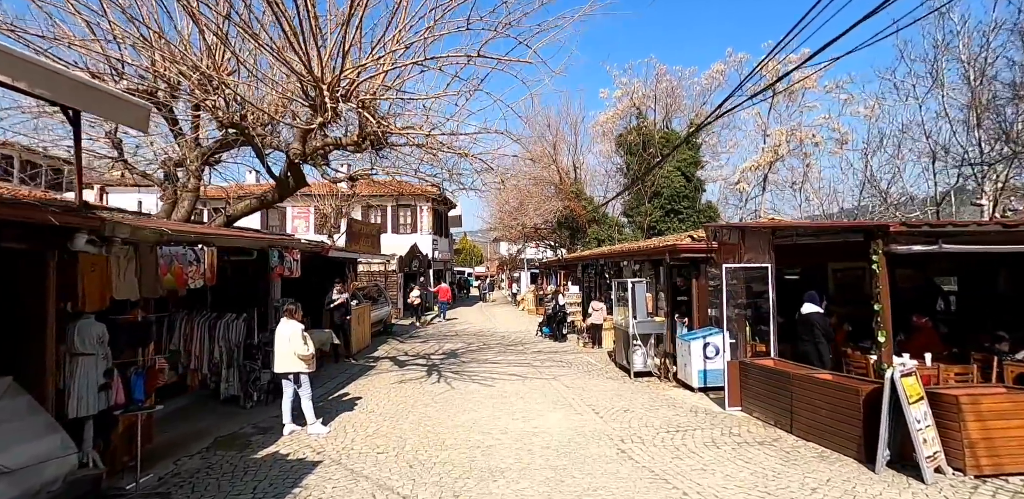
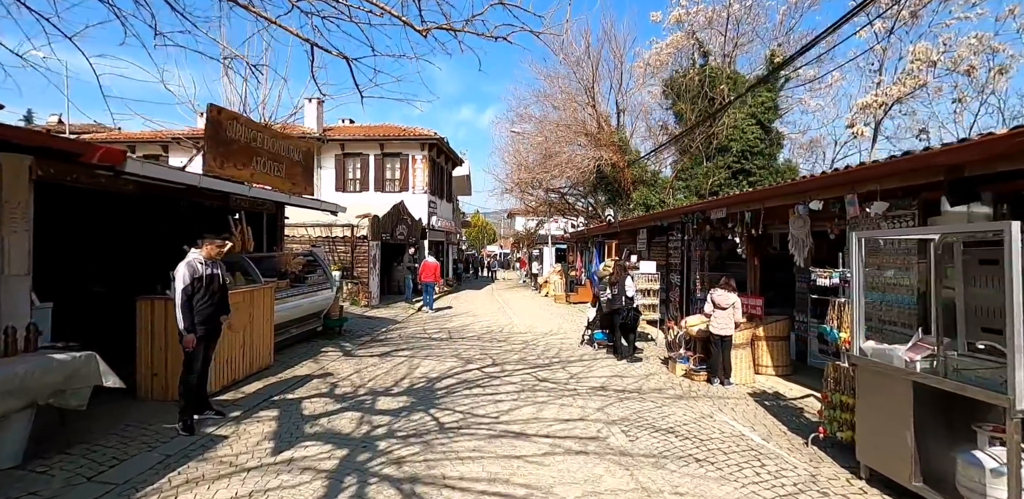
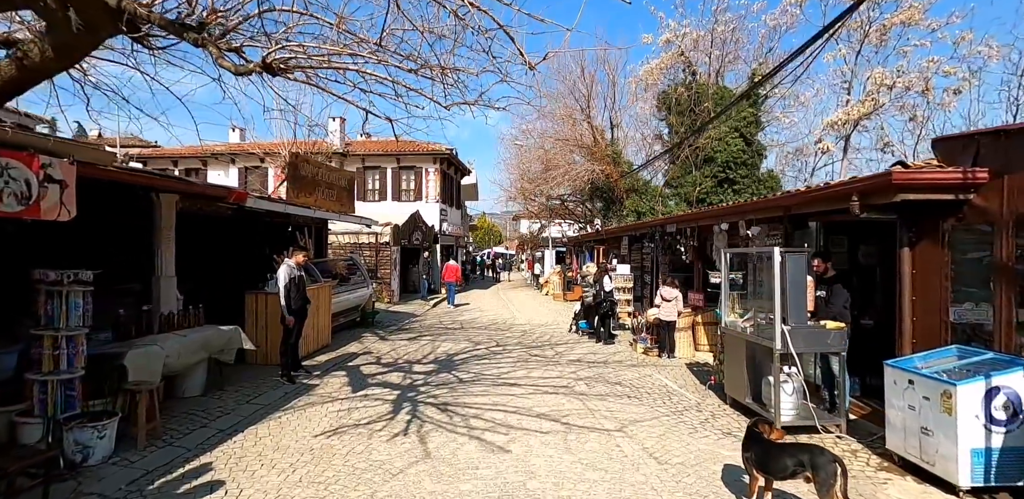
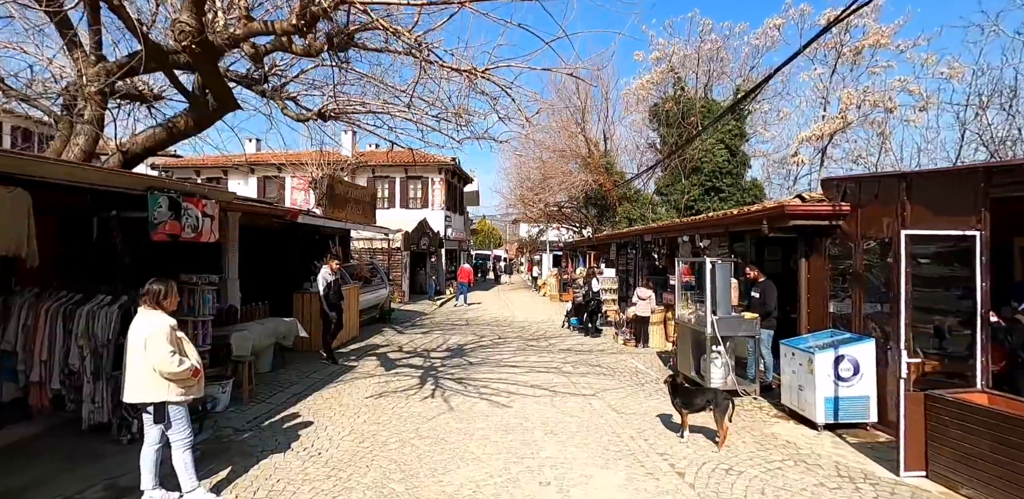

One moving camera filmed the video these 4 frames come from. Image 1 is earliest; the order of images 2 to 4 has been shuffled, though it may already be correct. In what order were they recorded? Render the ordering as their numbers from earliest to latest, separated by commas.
4, 3, 2
